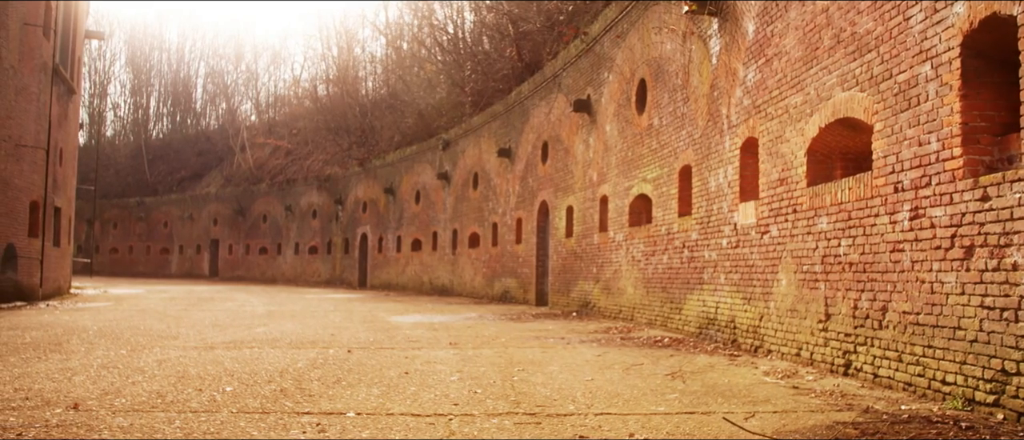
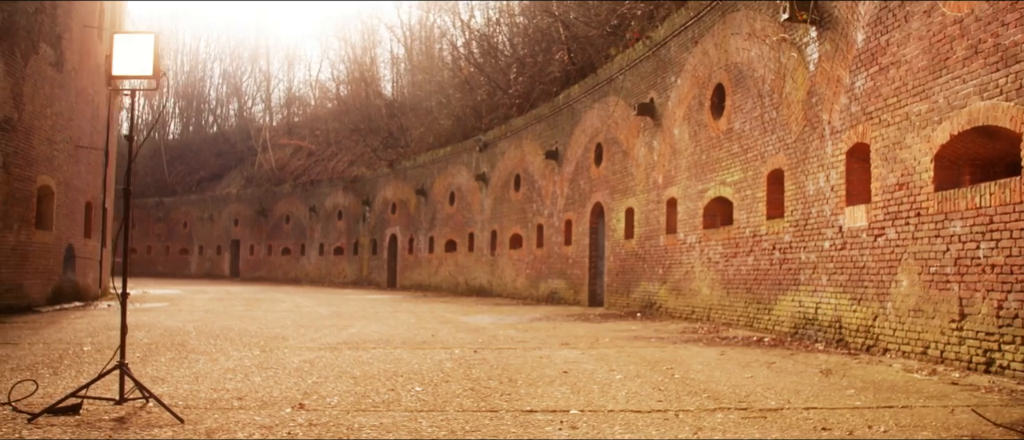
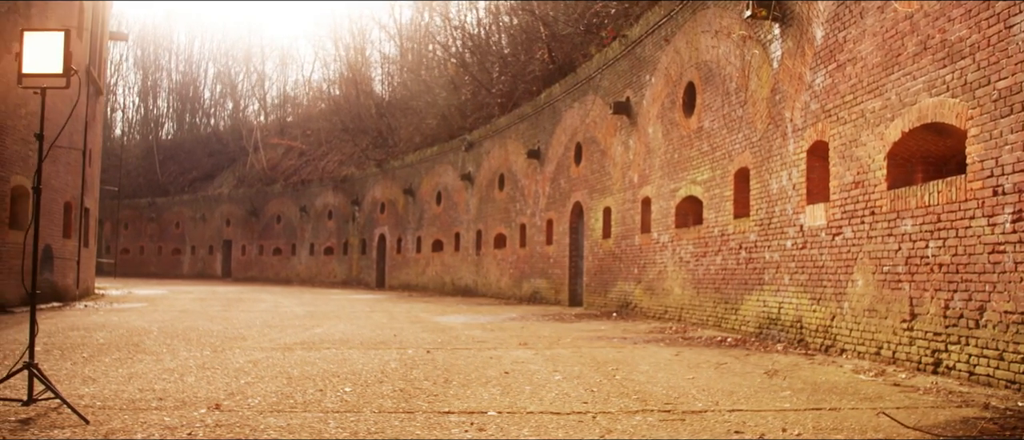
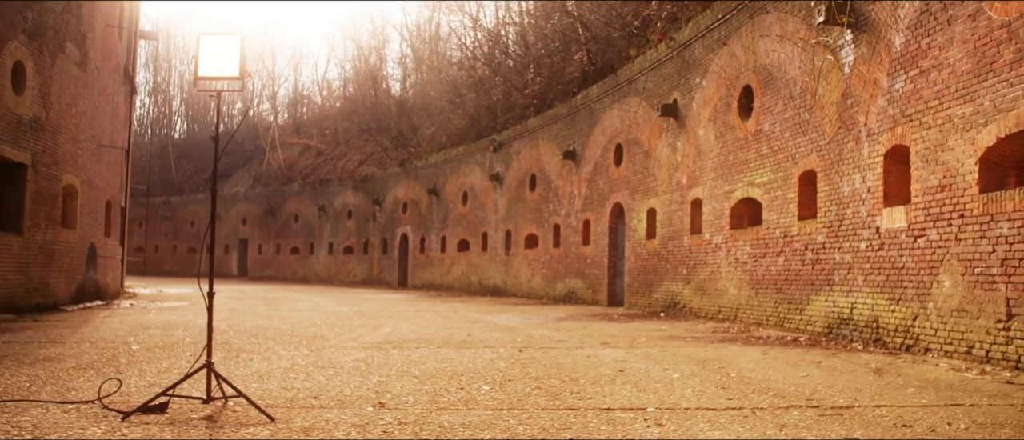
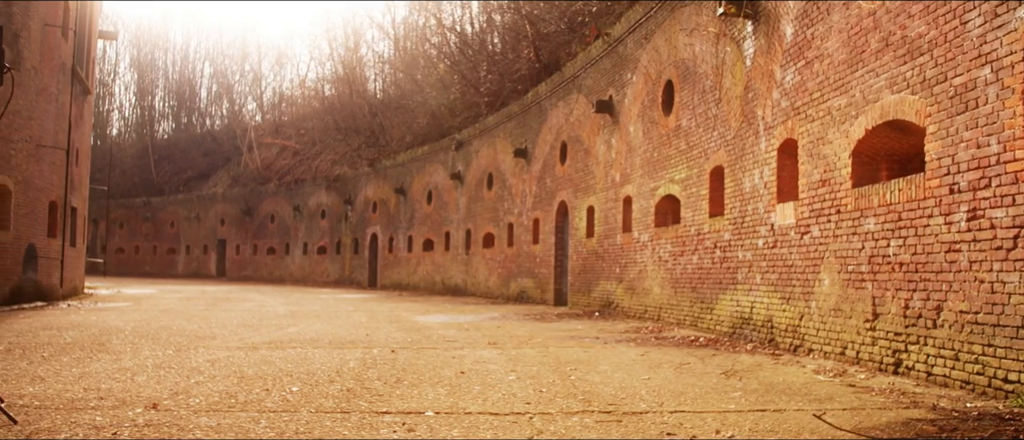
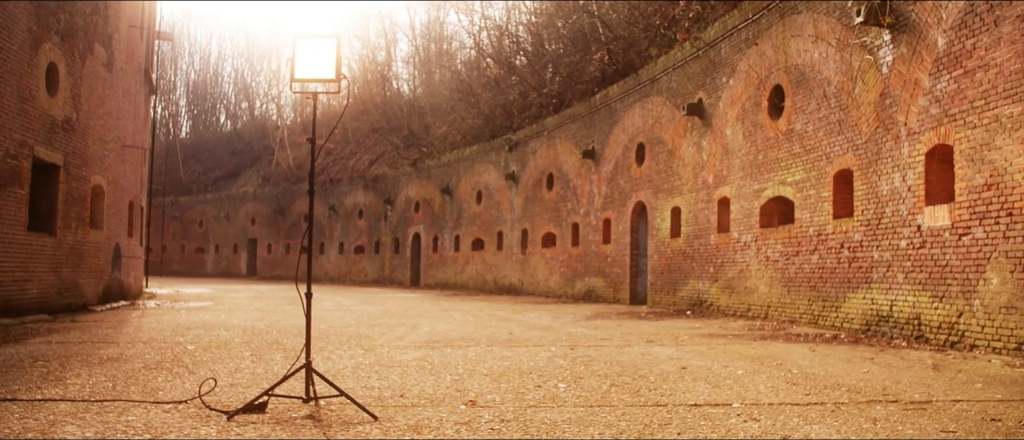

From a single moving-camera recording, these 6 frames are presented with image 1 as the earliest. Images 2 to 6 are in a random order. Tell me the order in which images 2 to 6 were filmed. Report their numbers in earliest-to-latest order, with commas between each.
5, 3, 2, 4, 6
